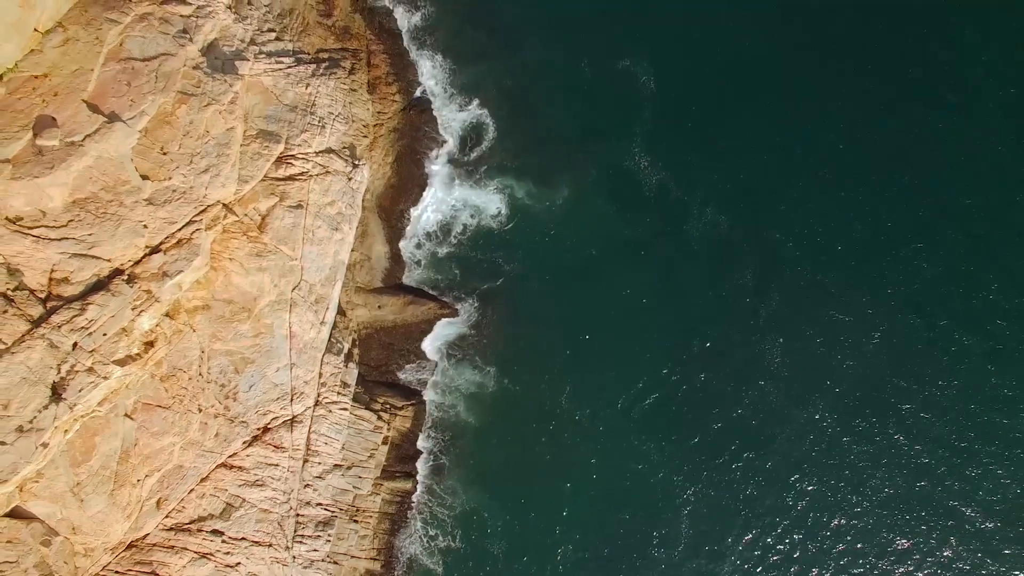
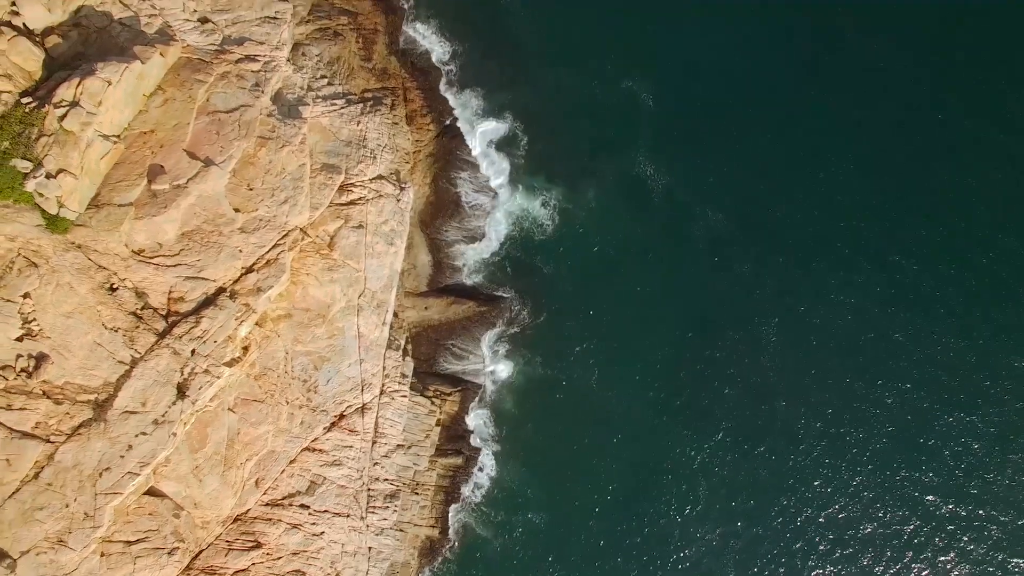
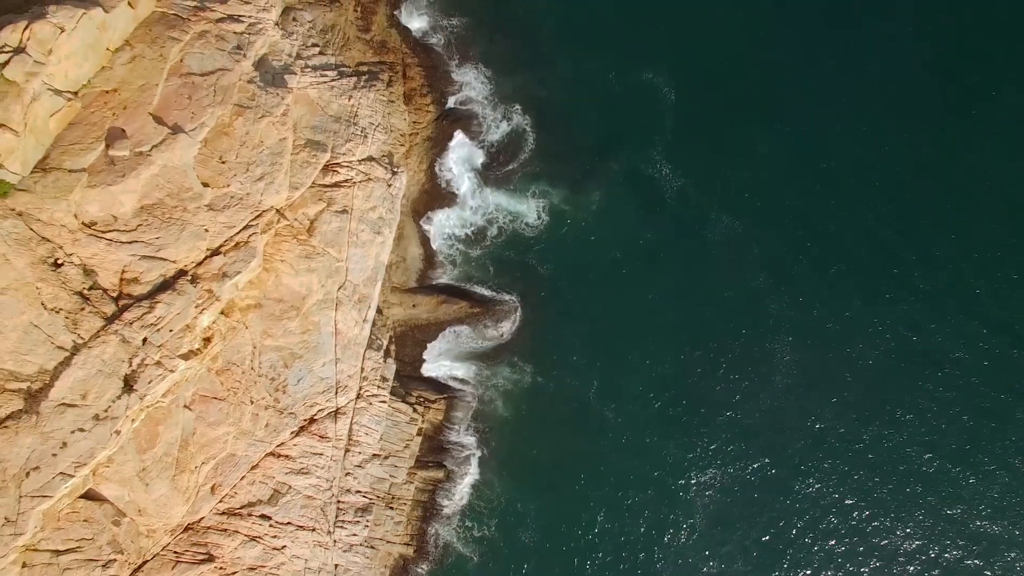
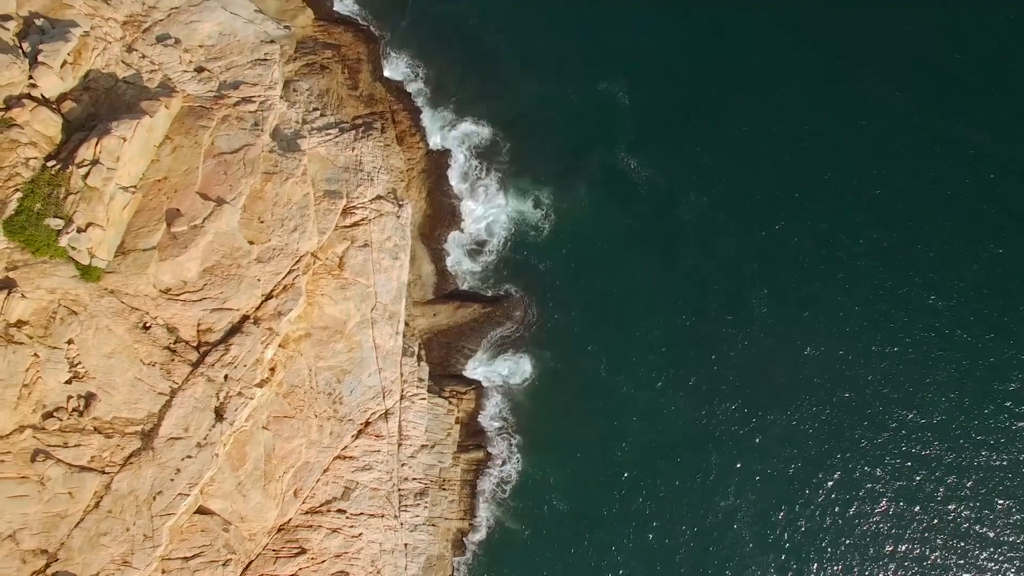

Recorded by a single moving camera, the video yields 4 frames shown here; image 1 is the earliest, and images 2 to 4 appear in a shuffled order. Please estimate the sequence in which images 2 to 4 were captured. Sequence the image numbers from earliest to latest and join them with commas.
3, 2, 4
